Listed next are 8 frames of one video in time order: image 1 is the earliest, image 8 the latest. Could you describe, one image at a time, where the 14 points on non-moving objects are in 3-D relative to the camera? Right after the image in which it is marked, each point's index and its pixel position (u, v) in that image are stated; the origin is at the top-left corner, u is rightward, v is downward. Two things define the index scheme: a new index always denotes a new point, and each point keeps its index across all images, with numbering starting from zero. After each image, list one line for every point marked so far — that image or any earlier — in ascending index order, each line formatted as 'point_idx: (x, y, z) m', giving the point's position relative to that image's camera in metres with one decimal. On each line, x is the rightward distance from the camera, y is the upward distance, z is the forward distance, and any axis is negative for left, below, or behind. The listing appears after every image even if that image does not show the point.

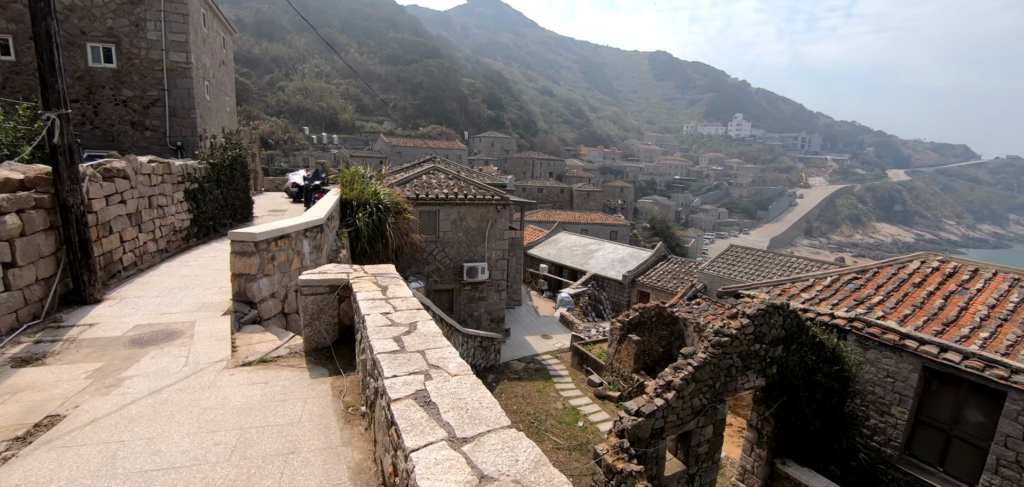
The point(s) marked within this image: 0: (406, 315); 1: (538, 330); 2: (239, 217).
0: (-0.5, -0.4, +2.2) m
1: (+0.8, -2.7, +14.1) m
2: (-5.4, +0.5, +8.9) m
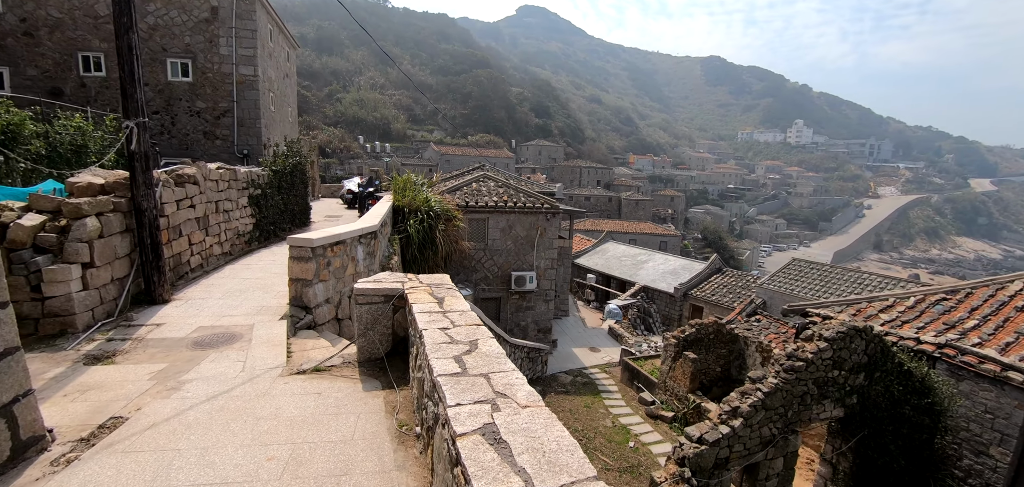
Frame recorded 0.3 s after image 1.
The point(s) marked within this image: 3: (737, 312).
0: (-0.2, -0.4, +2.0) m
1: (+2.2, -3.0, +13.7) m
2: (-4.4, +0.4, +9.2) m
3: (+7.2, -2.2, +14.6) m
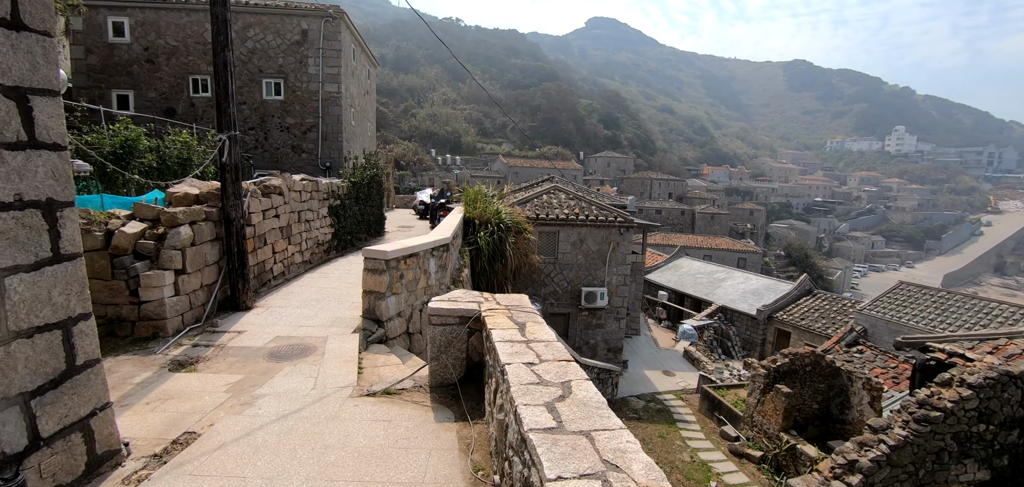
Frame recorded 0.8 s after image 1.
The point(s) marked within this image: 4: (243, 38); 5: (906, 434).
0: (+0.2, -0.5, +1.7) m
1: (+4.2, -3.5, +12.9) m
2: (-2.9, +0.2, +9.4) m
3: (+9.3, -2.8, +13.0) m
4: (-6.4, +4.9, +10.7) m
5: (+3.8, -1.8, +4.4) m
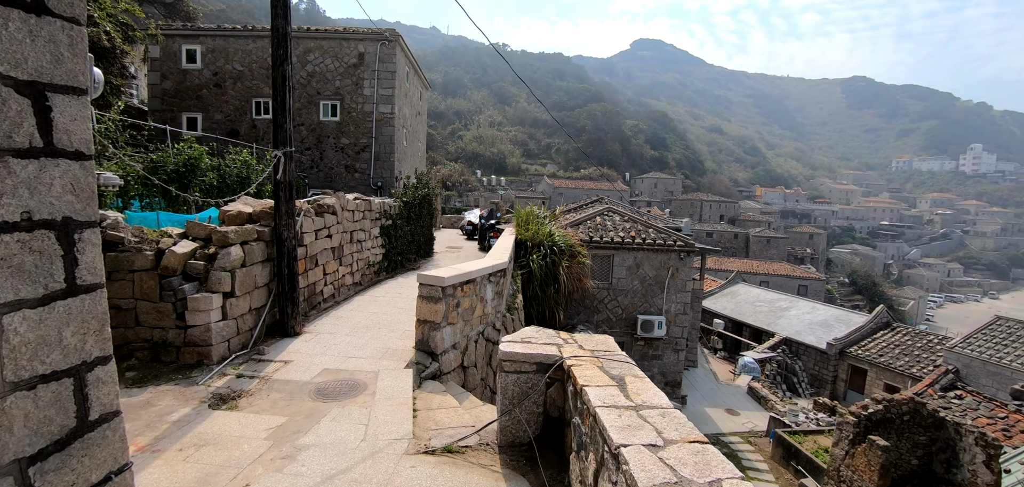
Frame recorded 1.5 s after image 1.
0: (+0.5, -0.6, +1.2) m
1: (+5.5, -4.1, +11.8) m
2: (-1.8, -0.2, +9.2) m
3: (+10.5, -3.6, +11.5) m
4: (-5.1, +4.4, +11.0) m
5: (+4.4, -2.1, +3.5) m
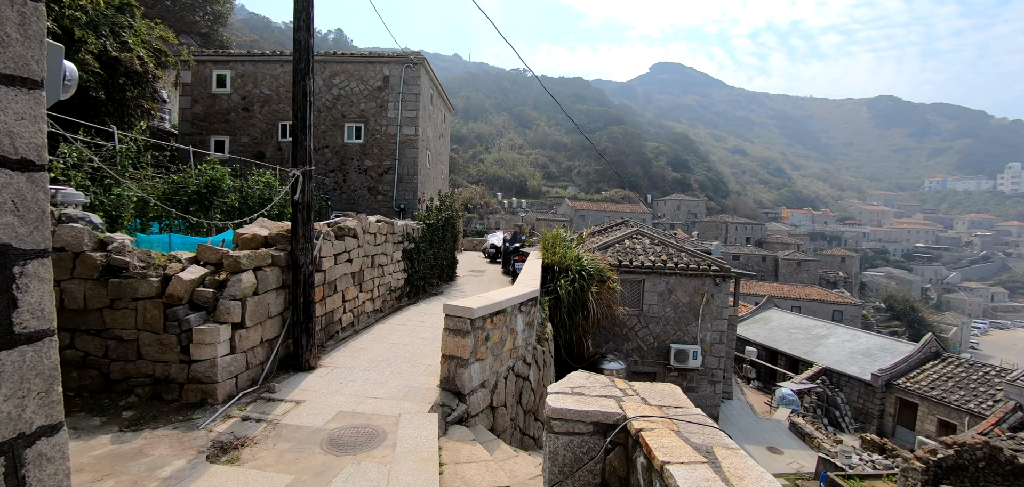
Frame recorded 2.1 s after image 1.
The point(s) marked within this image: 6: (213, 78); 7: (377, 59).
0: (+0.7, -0.7, +0.8) m
1: (+6.1, -4.7, +11.0) m
2: (-1.3, -0.7, +8.9) m
3: (+11.1, -4.2, +10.5) m
4: (-4.5, +3.9, +11.1) m
5: (+4.6, -2.3, +2.8) m
6: (-7.6, +4.2, +11.5) m
7: (-3.2, +4.4, +10.8) m
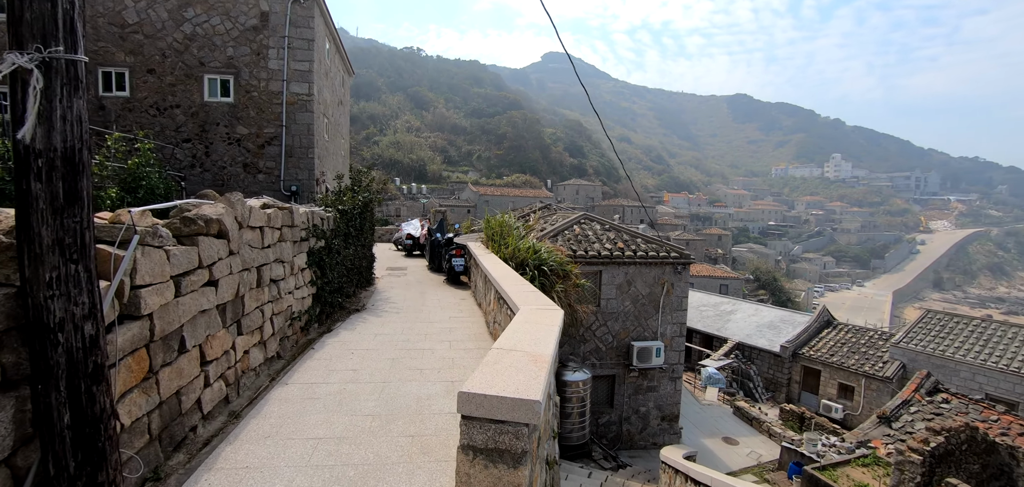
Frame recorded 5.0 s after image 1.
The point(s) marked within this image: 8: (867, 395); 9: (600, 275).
0: (+1.6, -0.7, -0.8) m
1: (+4.7, -4.3, +10.4) m
2: (-2.2, -0.6, +6.6) m
3: (+9.7, -3.6, +11.1) m
4: (-5.9, +3.9, +7.9) m
5: (+5.0, -2.2, +2.1) m
6: (-9.0, +4.1, +7.6) m
7: (-4.6, +4.5, +7.9) m
8: (+11.9, -5.0, +15.1) m
9: (+1.7, -0.6, +8.6) m
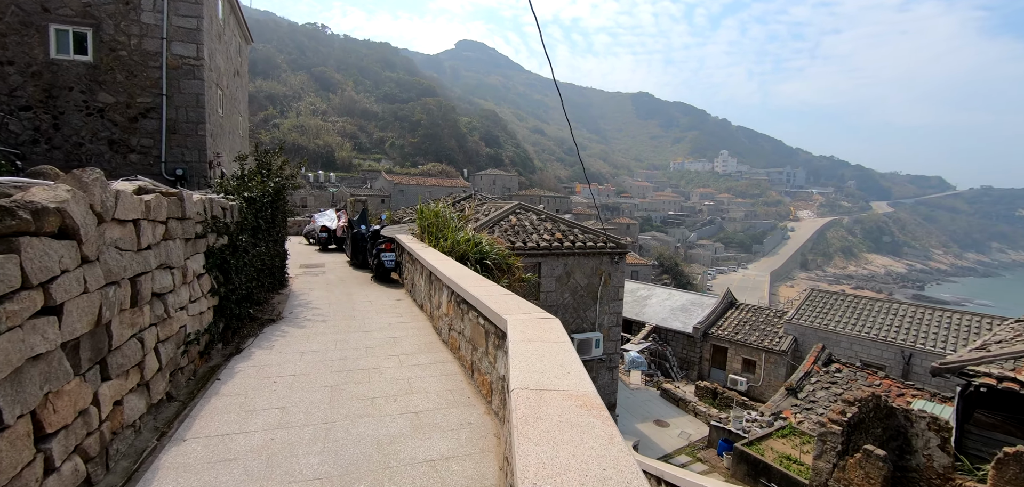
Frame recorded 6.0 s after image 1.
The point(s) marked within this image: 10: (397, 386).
0: (+2.2, -0.8, -1.0) m
1: (+3.2, -4.1, +10.7) m
2: (-2.9, -0.5, +5.6) m
3: (+8.0, -3.2, +12.2) m
4: (-6.8, +3.9, +6.1) m
5: (+5.0, -2.1, +2.5) m
6: (-9.8, +4.1, +5.2) m
7: (-5.6, +4.5, +6.3) m
8: (+9.4, -4.6, +16.6) m
9: (+0.5, -0.4, +8.3) m
10: (-0.7, -0.9, +2.8) m
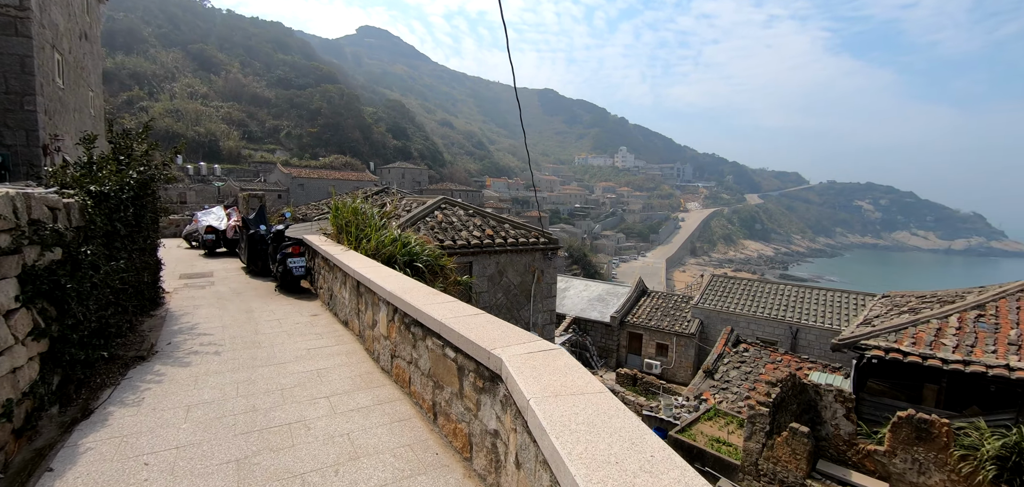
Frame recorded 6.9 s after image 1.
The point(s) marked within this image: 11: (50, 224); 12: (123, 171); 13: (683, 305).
0: (+2.8, -0.8, -1.2) m
1: (+1.6, -3.9, +10.6) m
2: (-3.5, -0.6, +4.4) m
3: (+6.0, -3.0, +13.0) m
4: (-7.5, +3.8, +4.0) m
5: (+4.9, -2.0, +2.9) m
6: (-10.3, +3.8, +2.5) m
7: (-6.4, +4.4, +4.4) m
8: (+6.5, -4.2, +17.7) m
9: (-0.7, -0.4, +7.7) m
10: (-0.8, -0.9, +2.1) m
11: (-2.5, +0.1, +2.4) m
12: (-3.1, +0.6, +3.7) m
13: (+7.4, -2.7, +19.4) m
